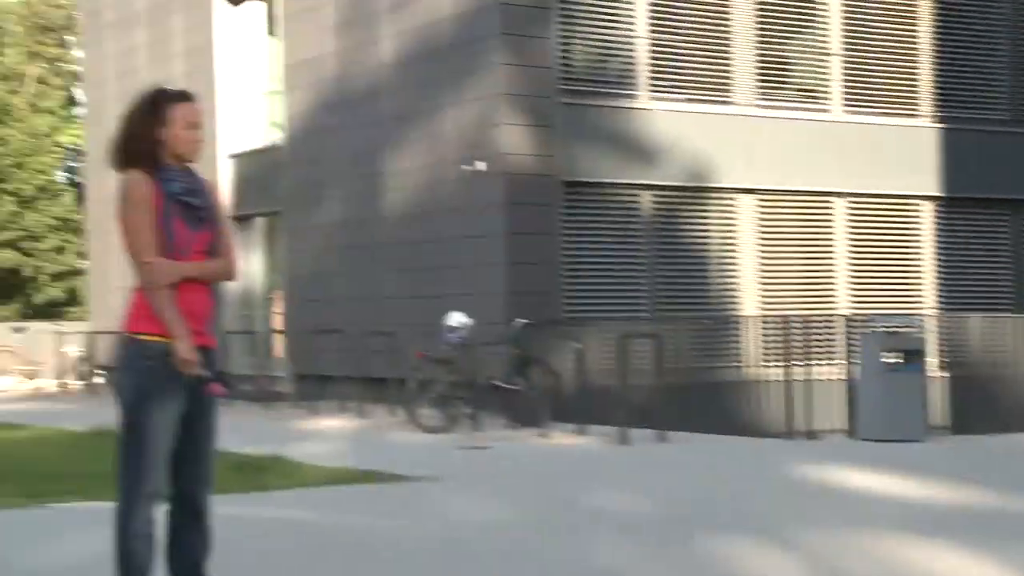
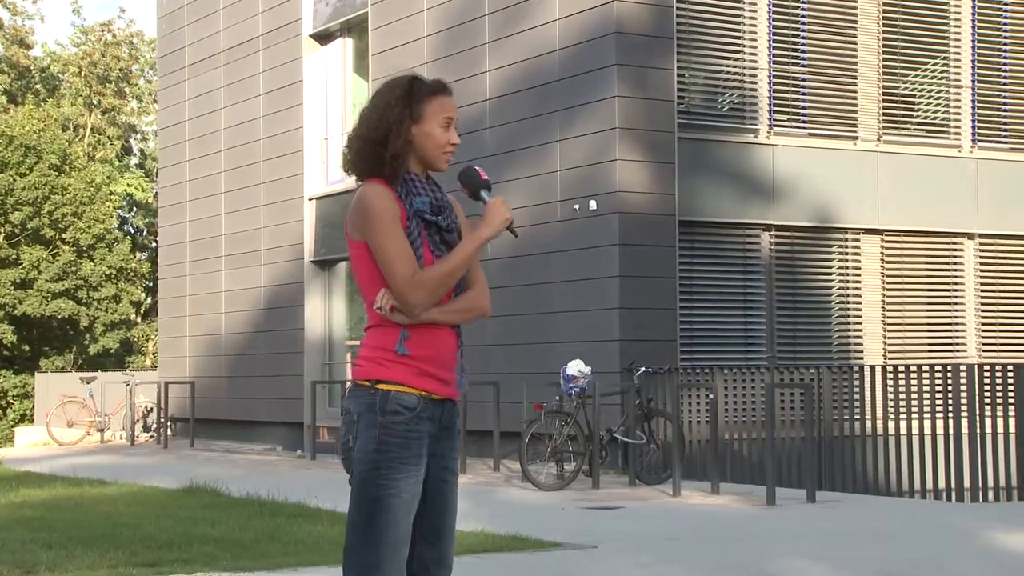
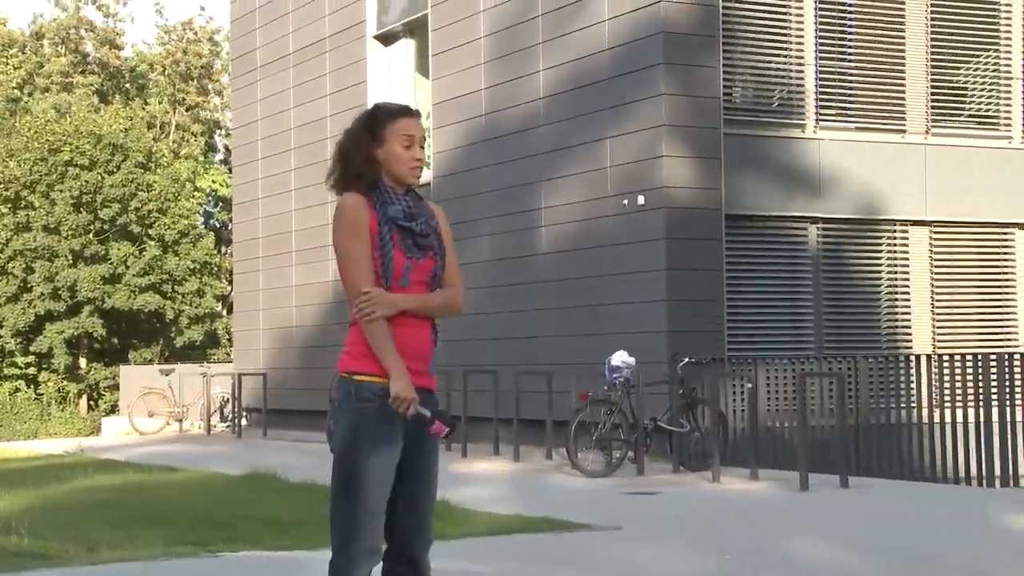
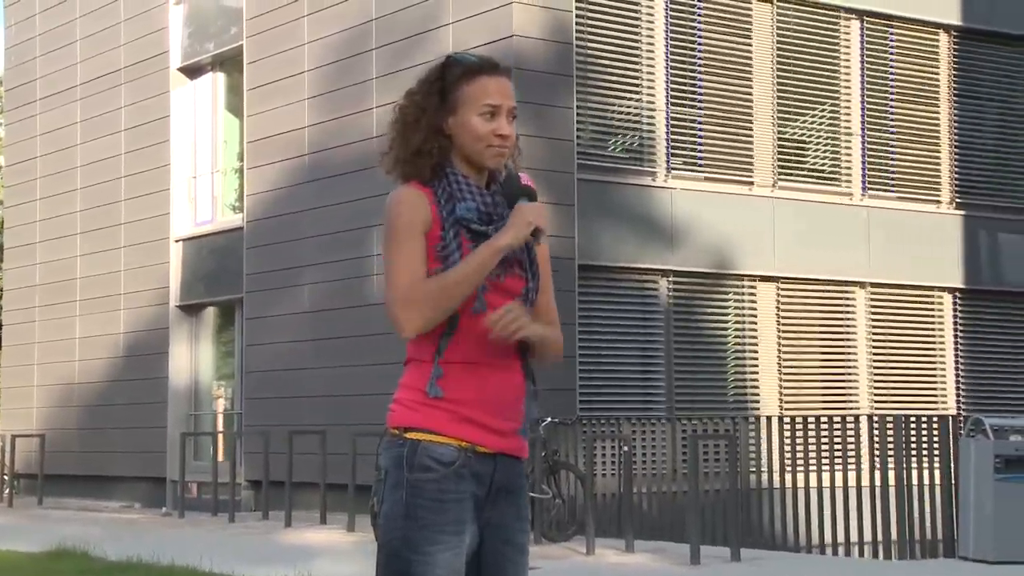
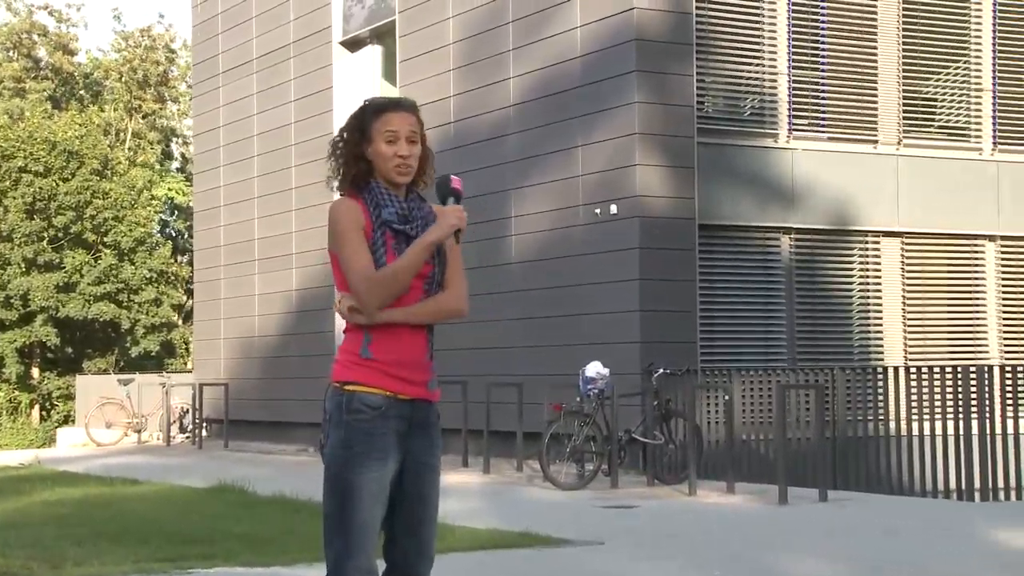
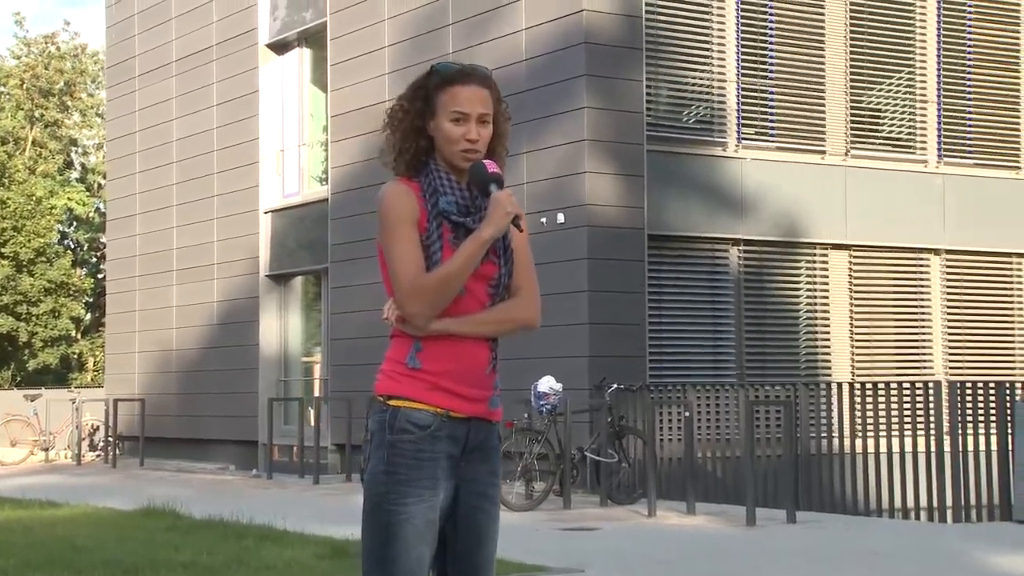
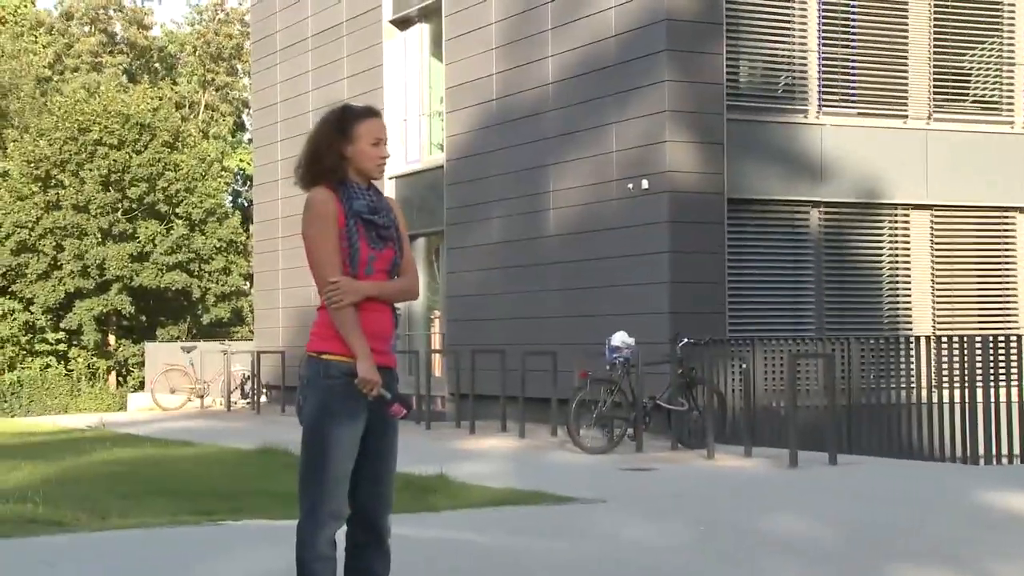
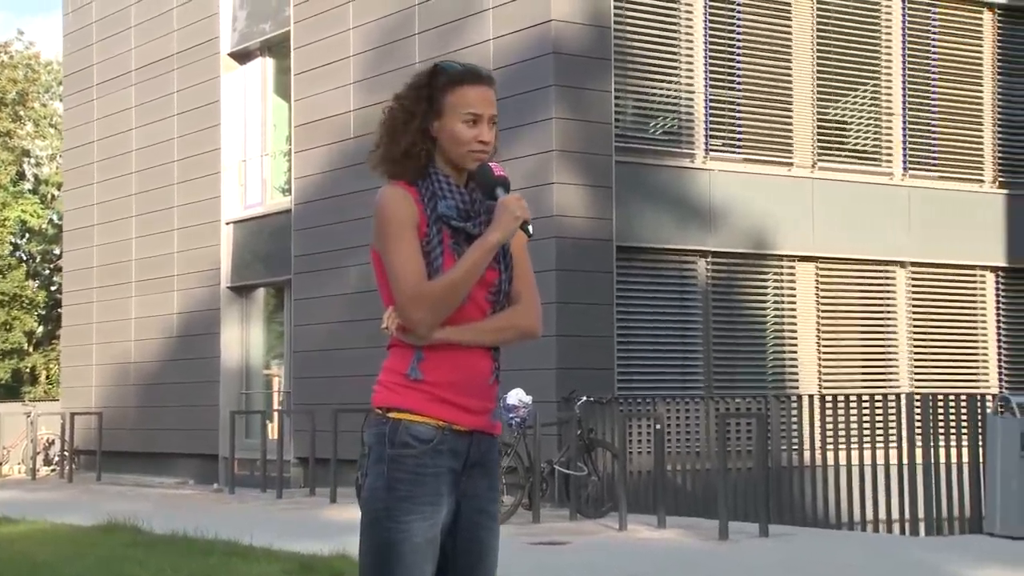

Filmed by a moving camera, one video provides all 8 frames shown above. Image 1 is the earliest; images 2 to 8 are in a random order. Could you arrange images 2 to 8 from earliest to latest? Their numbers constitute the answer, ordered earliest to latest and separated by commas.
7, 3, 5, 2, 6, 8, 4
